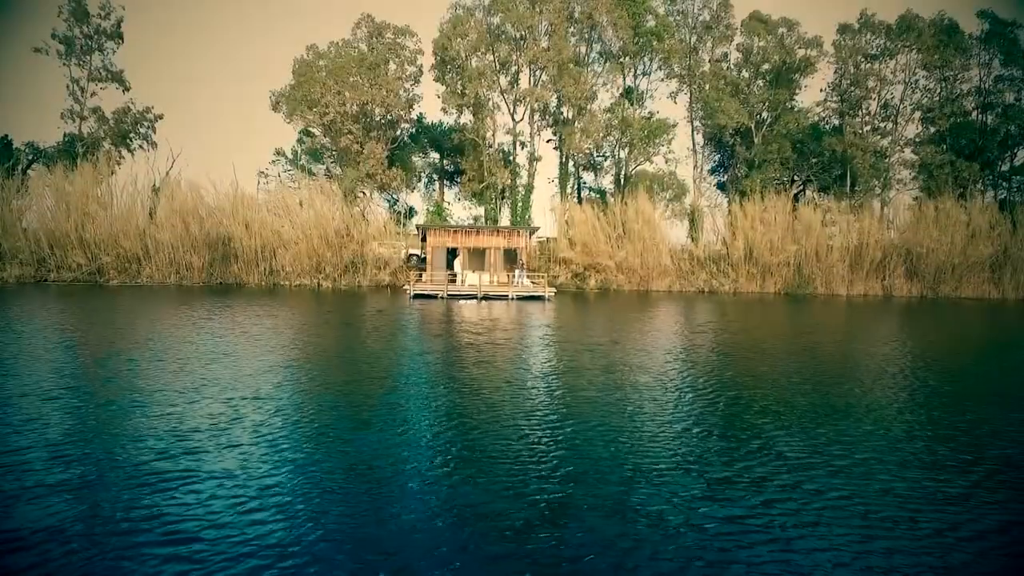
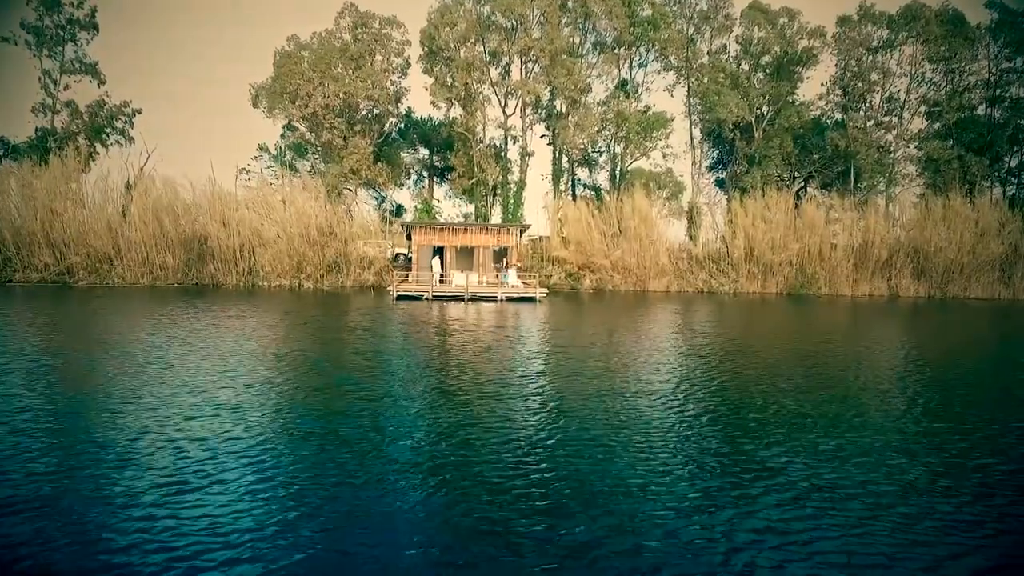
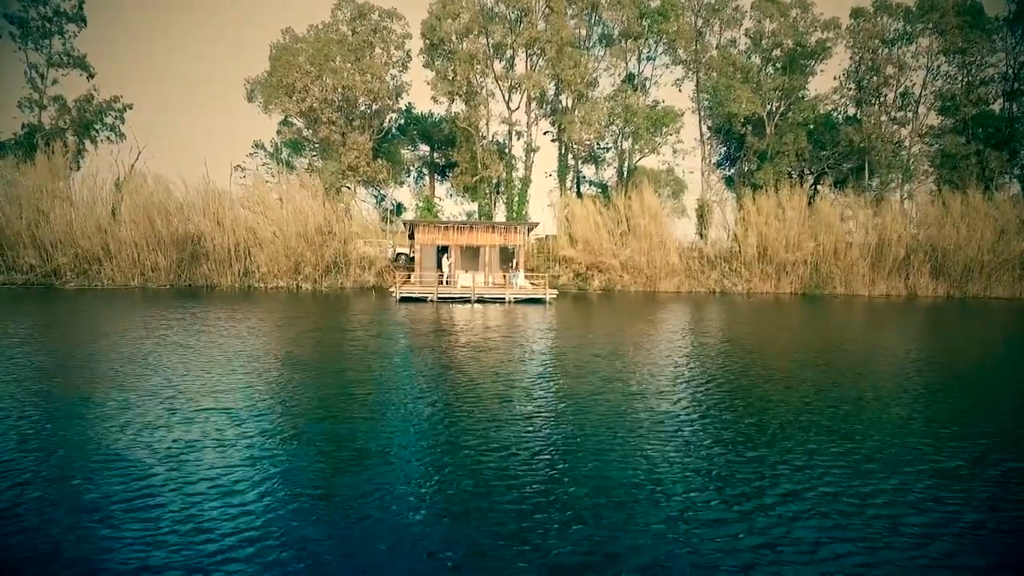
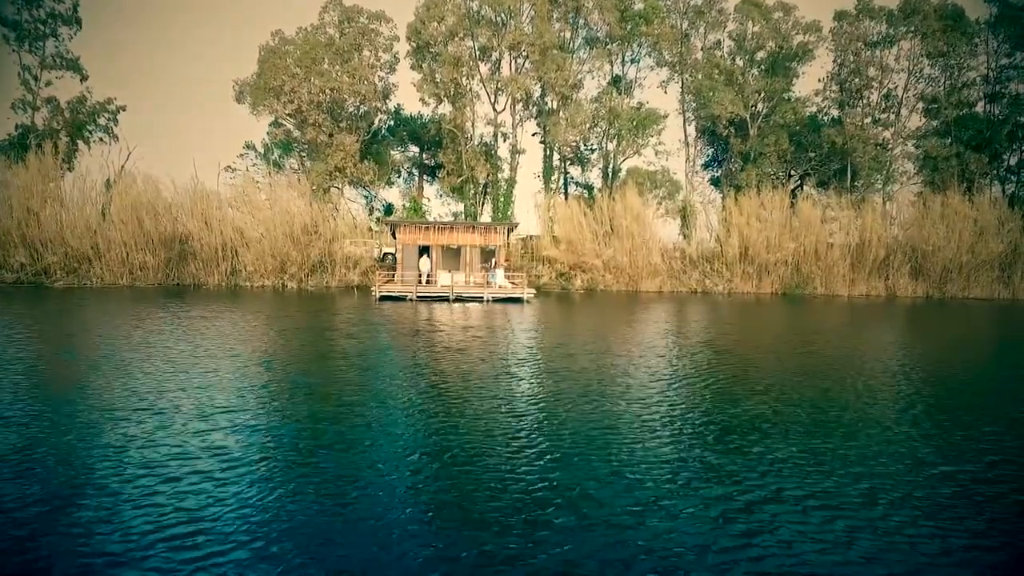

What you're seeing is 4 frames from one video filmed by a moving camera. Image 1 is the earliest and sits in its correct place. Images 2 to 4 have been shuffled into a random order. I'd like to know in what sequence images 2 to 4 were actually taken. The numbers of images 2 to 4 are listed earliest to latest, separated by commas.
2, 4, 3
